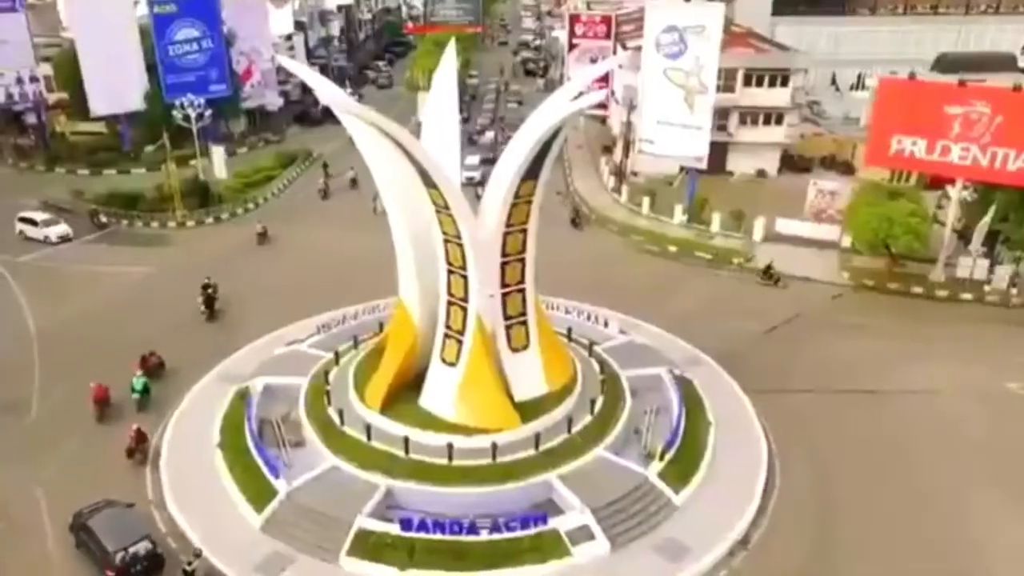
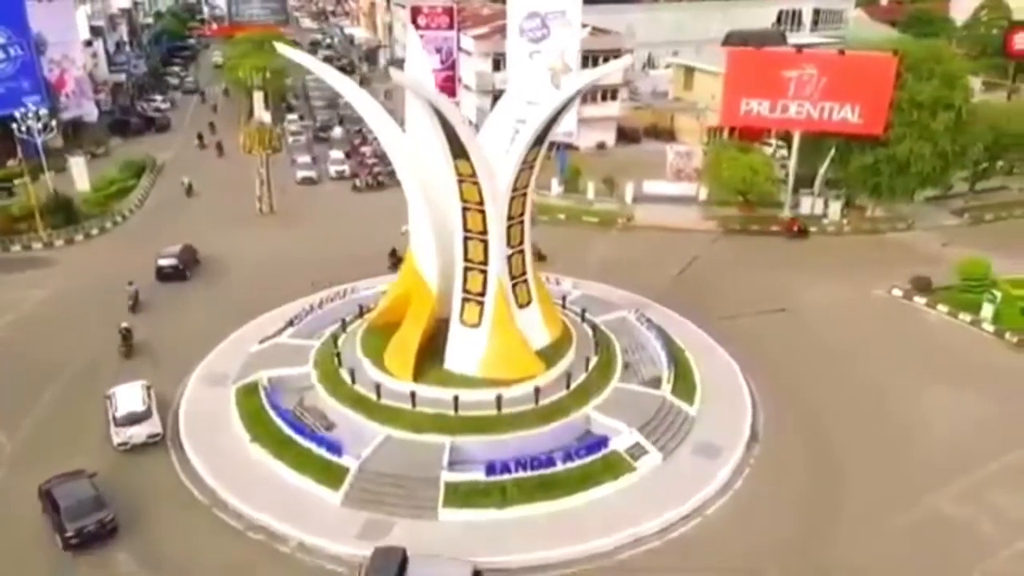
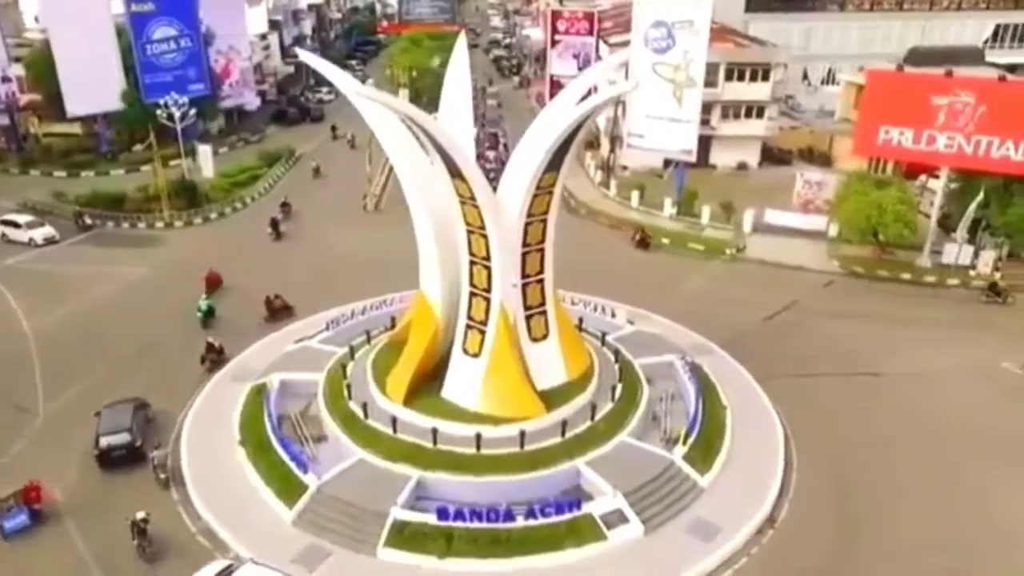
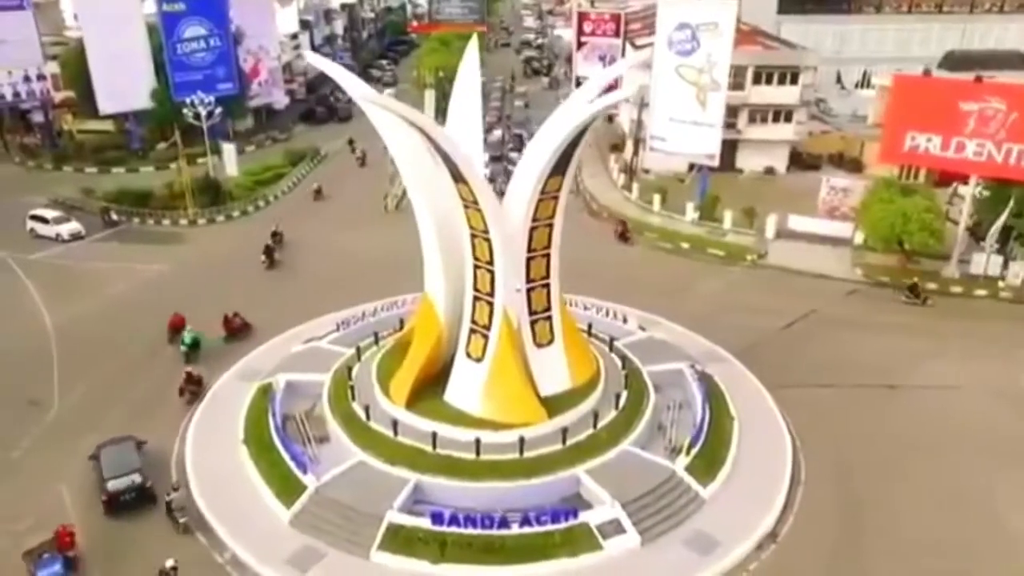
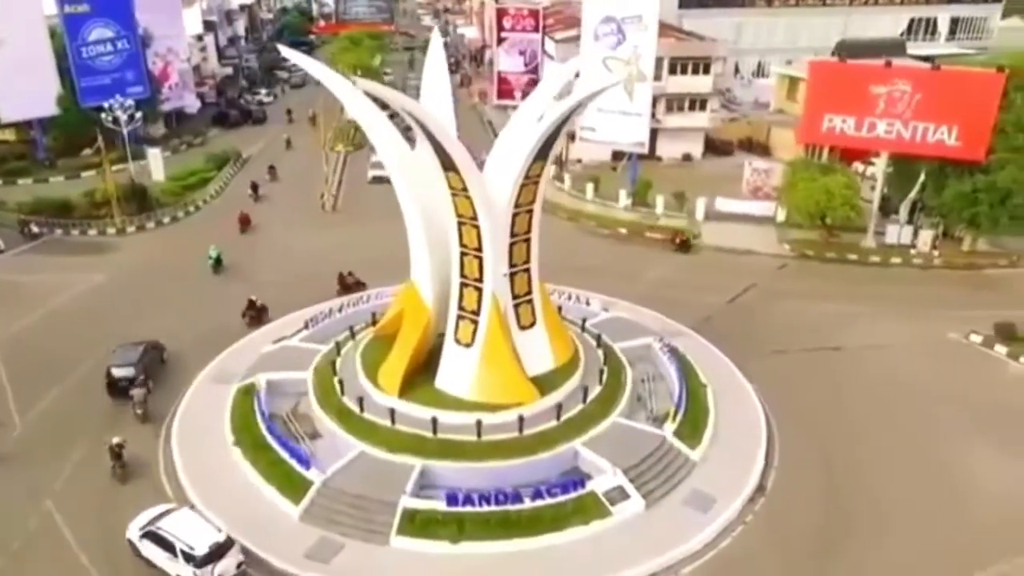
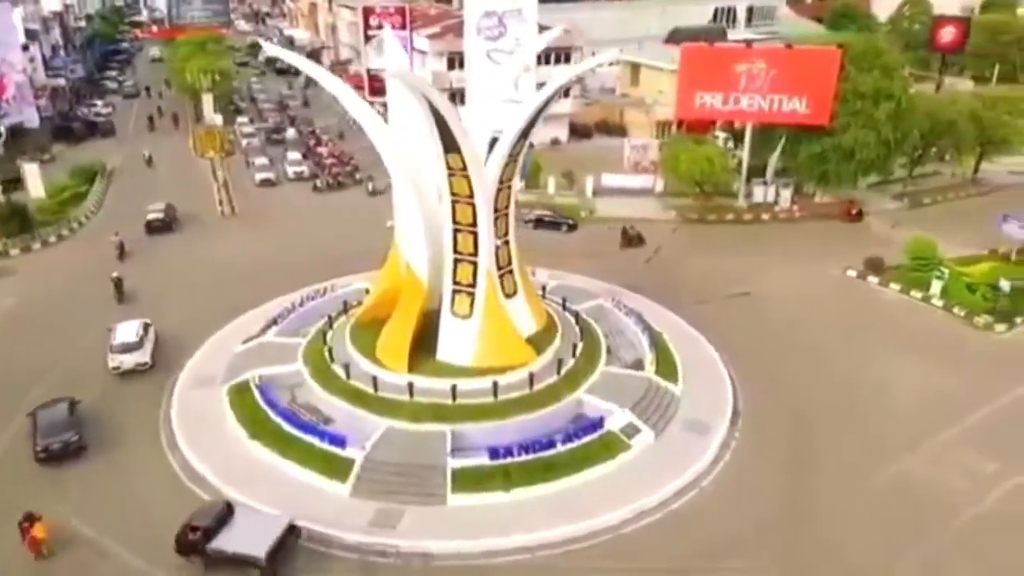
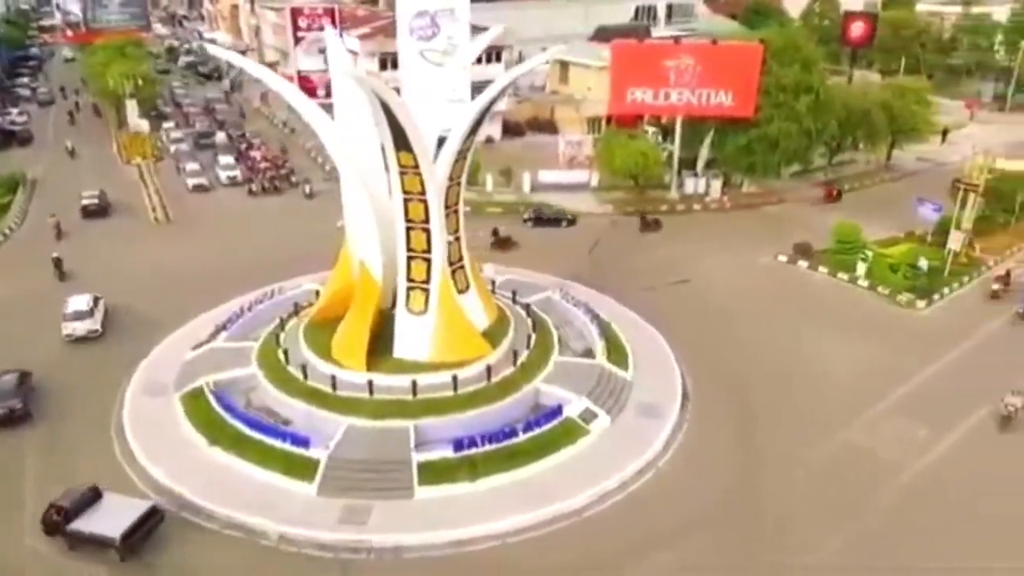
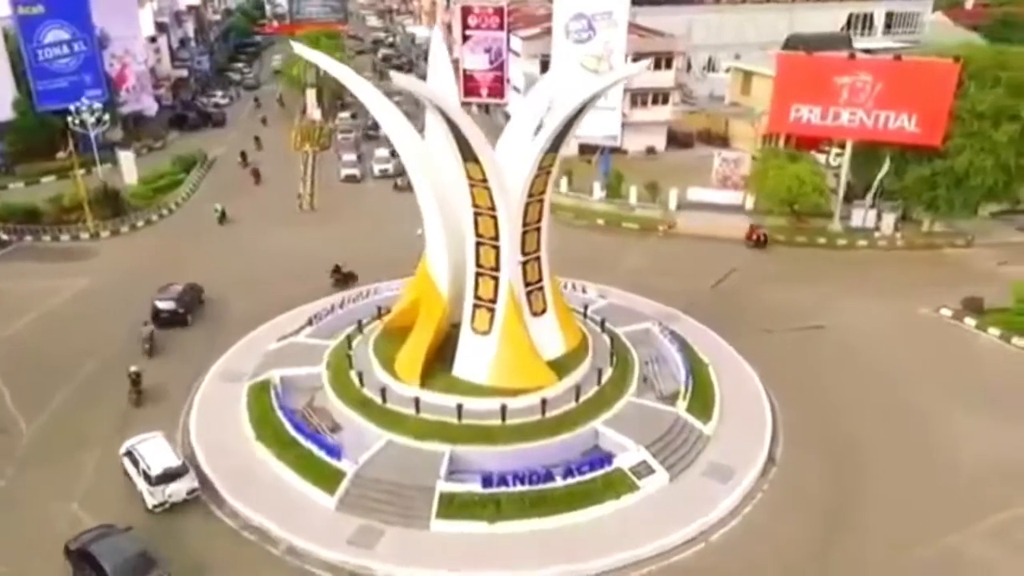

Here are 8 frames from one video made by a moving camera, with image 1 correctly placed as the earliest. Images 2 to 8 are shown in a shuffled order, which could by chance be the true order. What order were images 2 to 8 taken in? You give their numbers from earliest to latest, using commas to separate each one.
4, 3, 5, 8, 2, 6, 7
